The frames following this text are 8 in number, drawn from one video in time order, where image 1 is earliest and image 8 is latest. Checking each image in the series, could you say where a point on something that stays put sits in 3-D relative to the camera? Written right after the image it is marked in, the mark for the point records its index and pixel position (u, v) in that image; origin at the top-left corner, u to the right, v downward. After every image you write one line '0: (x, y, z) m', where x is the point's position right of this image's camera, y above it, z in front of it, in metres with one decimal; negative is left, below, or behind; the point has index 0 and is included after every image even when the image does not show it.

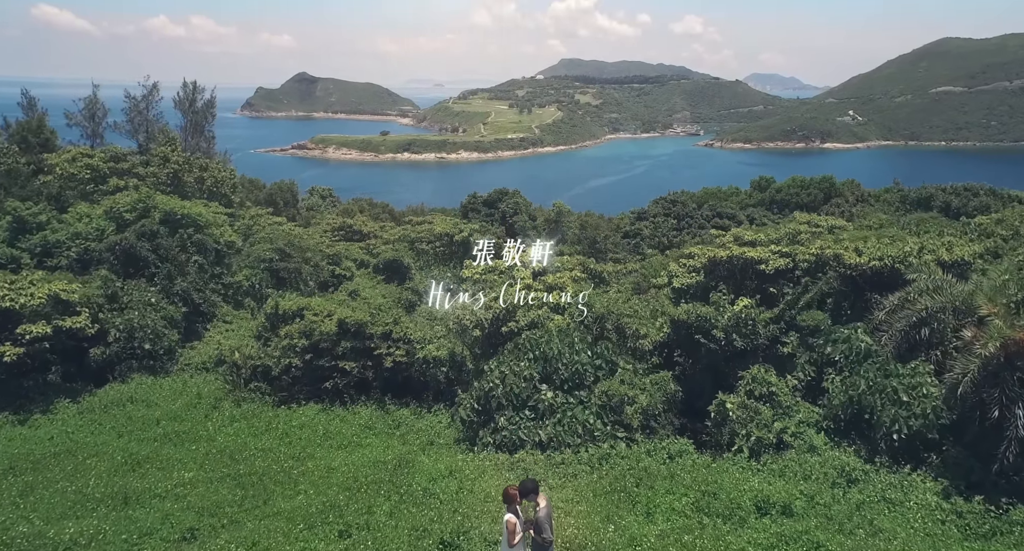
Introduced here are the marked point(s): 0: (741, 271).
0: (+4.4, +0.1, +11.8) m
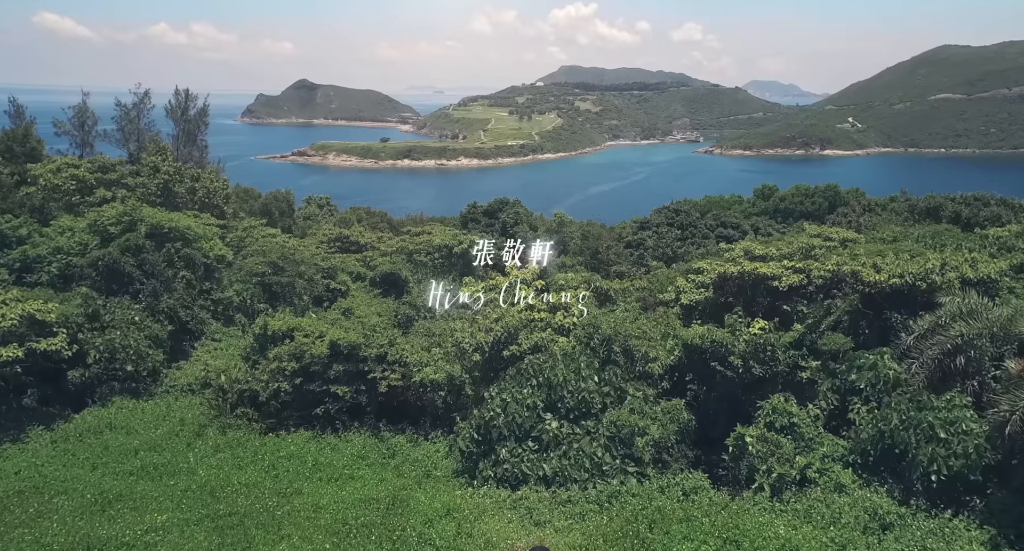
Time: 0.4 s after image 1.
0: (+4.4, -0.2, +11.3) m
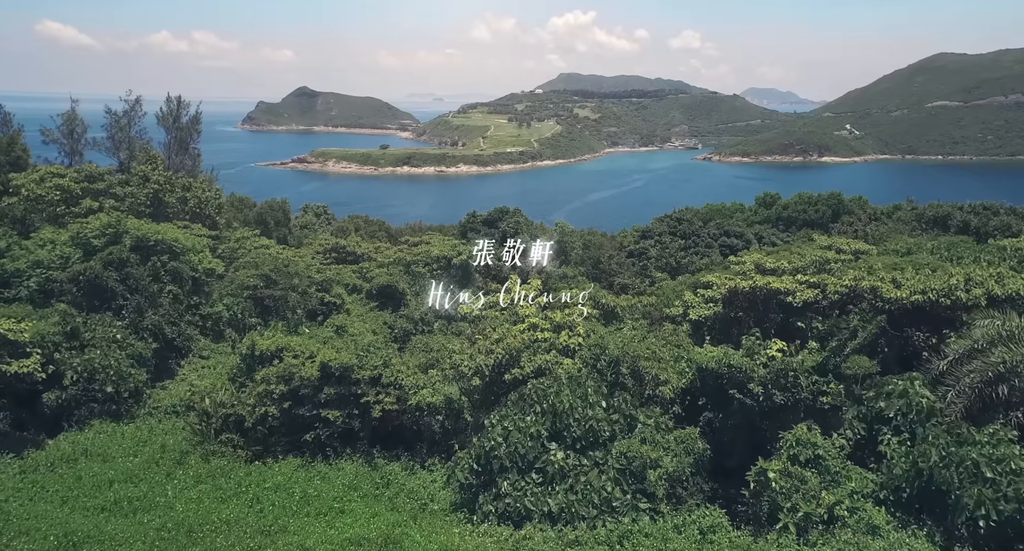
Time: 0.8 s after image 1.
0: (+4.5, -0.5, +10.9) m
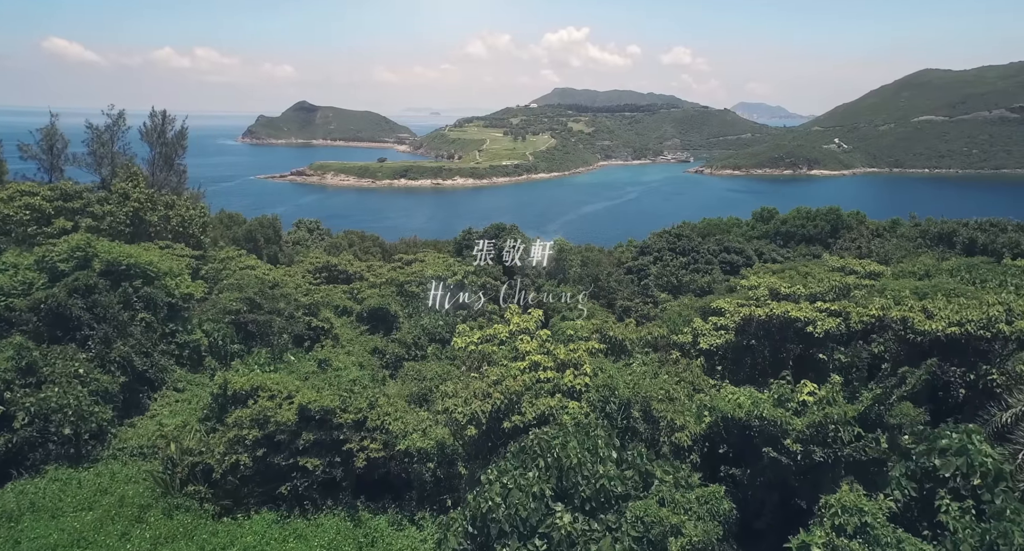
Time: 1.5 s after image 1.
0: (+4.4, -0.9, +10.1) m
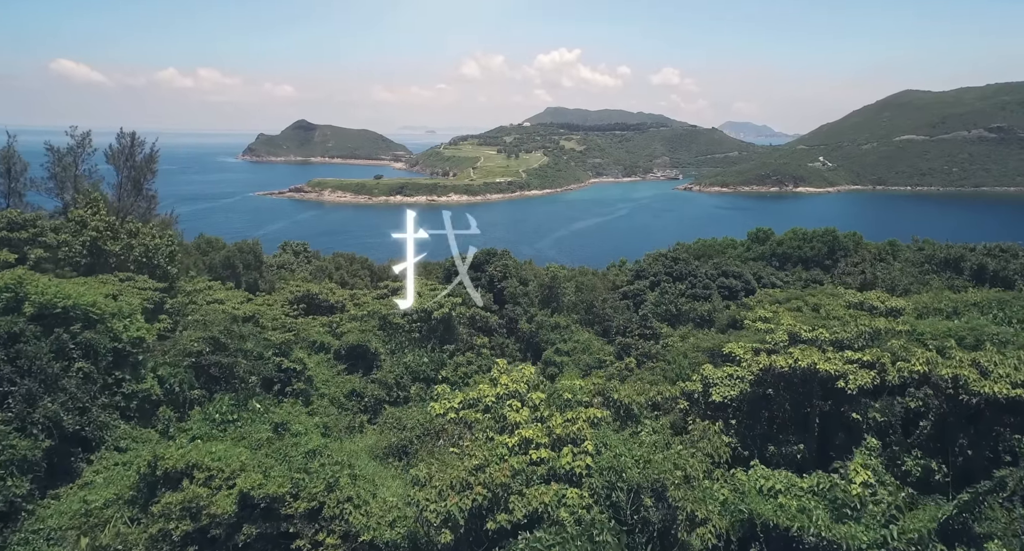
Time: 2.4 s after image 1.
0: (+4.3, -1.6, +8.9) m
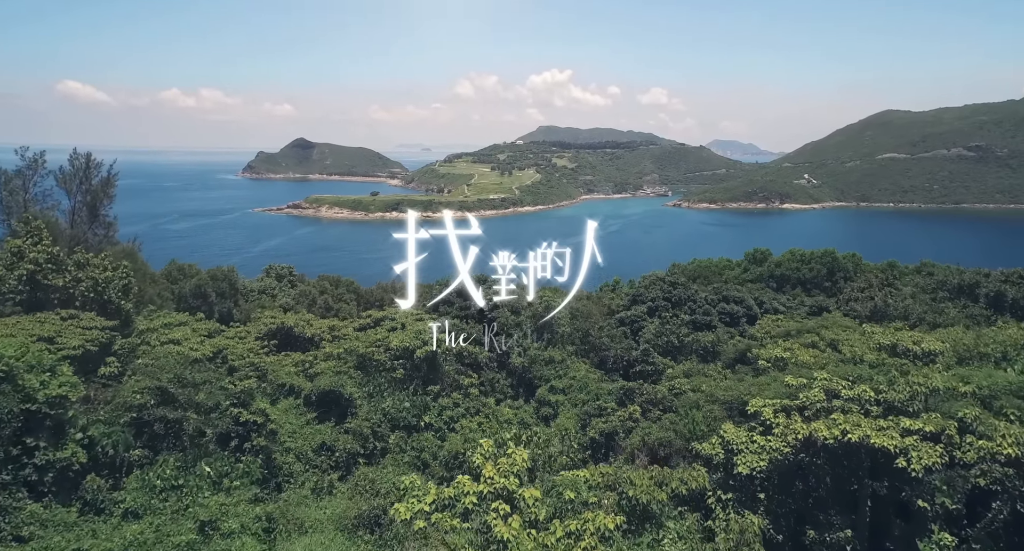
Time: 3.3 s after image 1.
0: (+4.1, -2.2, +7.4) m
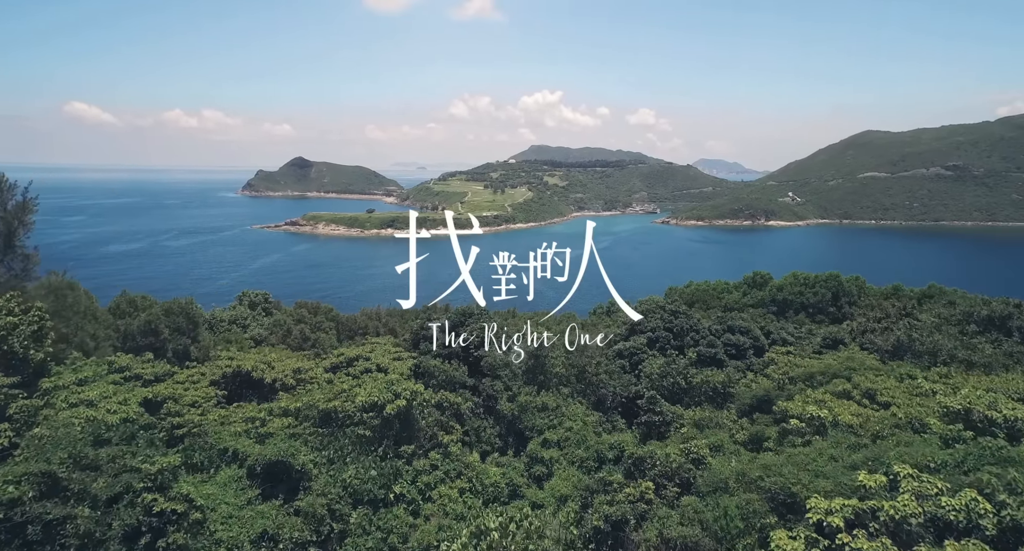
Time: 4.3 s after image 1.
0: (+3.9, -2.8, +5.2) m
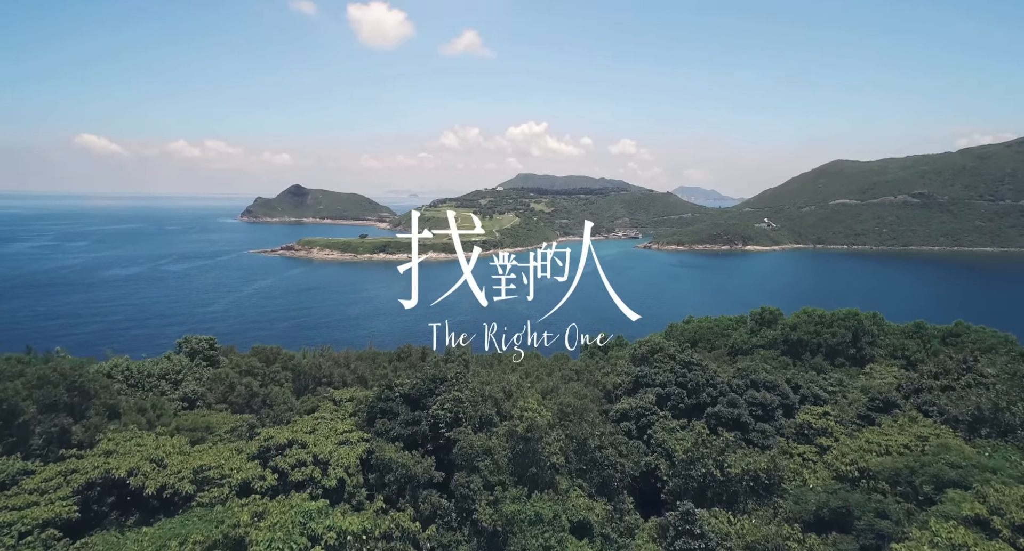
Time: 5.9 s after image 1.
0: (+3.8, -3.6, +0.4) m
